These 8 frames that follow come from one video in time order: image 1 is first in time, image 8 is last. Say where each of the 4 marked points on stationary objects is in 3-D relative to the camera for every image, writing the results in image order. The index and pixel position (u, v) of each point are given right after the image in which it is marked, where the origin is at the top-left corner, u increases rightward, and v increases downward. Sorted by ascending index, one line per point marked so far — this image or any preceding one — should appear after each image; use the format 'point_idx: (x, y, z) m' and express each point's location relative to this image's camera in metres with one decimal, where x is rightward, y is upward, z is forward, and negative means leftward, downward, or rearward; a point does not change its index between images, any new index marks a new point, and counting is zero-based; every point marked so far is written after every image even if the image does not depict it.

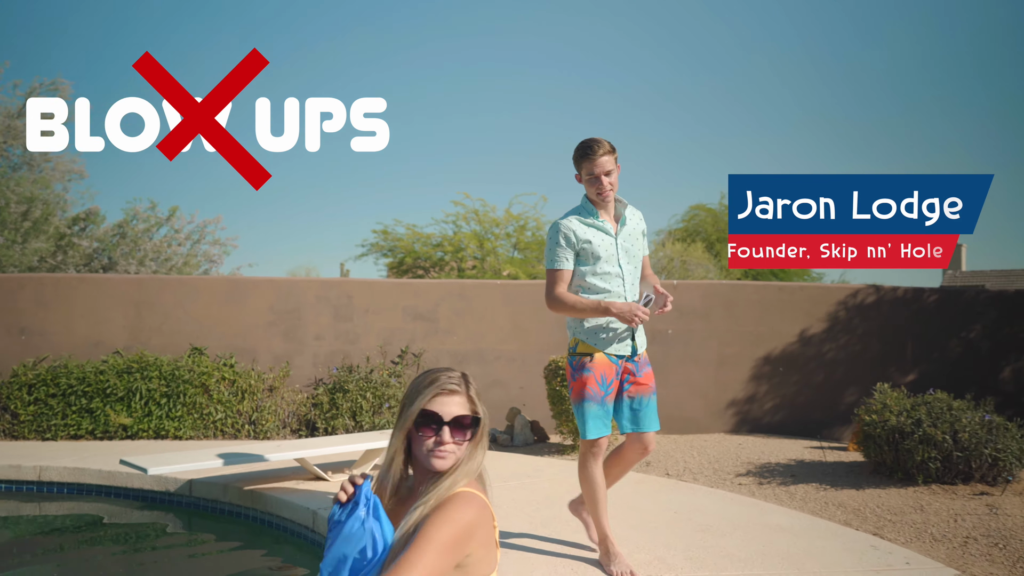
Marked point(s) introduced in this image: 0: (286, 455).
0: (-1.5, -1.3, +5.3) m
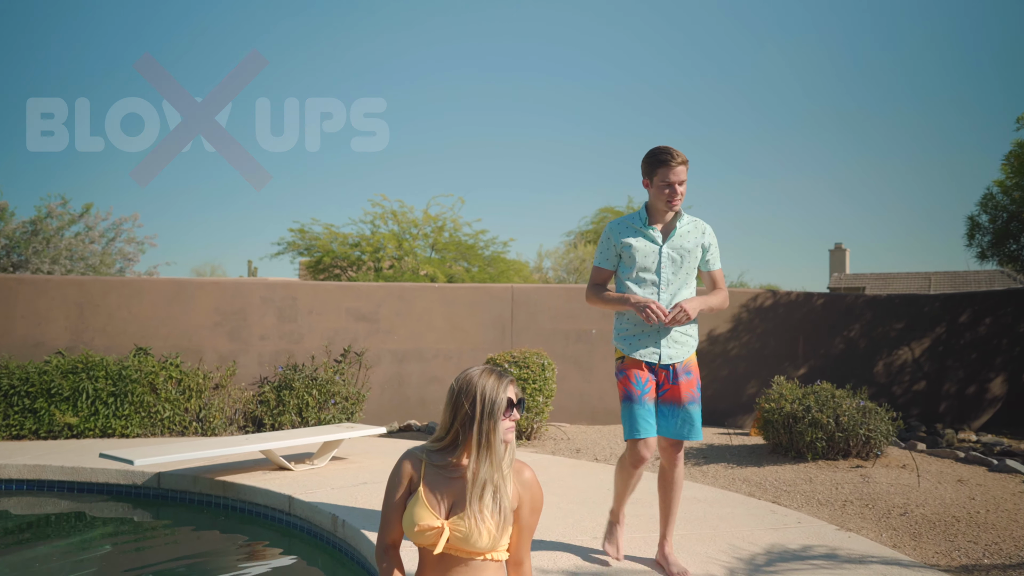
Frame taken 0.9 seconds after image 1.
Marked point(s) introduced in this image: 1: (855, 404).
0: (-2.0, -1.3, +5.6) m
1: (+3.2, -1.1, +6.0) m
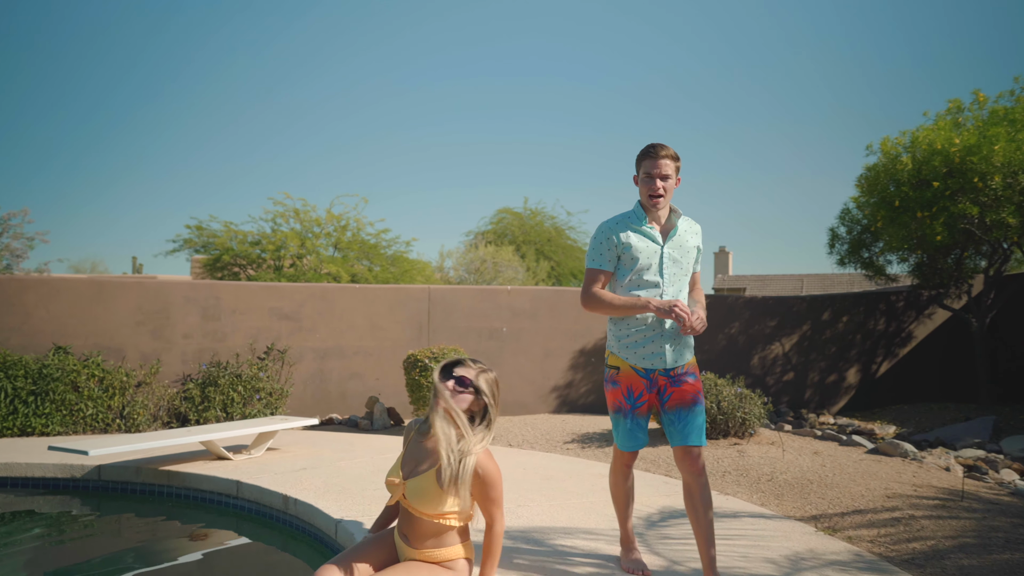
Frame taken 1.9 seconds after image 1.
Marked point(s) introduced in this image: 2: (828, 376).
0: (-2.7, -1.3, +5.8) m
1: (+2.4, -1.1, +7.0) m
2: (+4.6, -1.3, +9.5) m
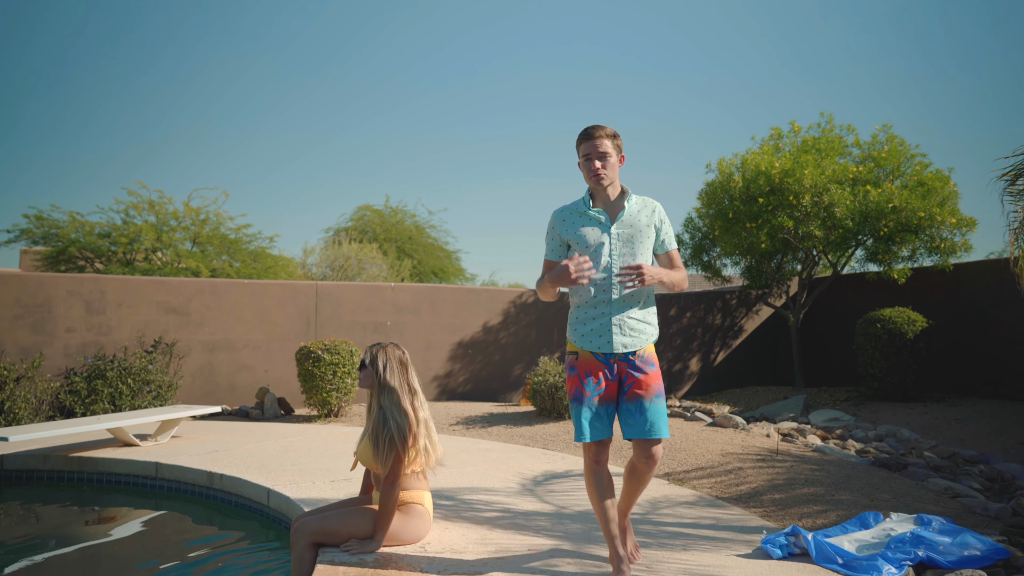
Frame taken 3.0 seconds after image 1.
0: (-3.6, -1.2, +5.8) m
1: (+1.1, -1.1, +8.0) m
2: (+2.7, -1.3, +10.9) m
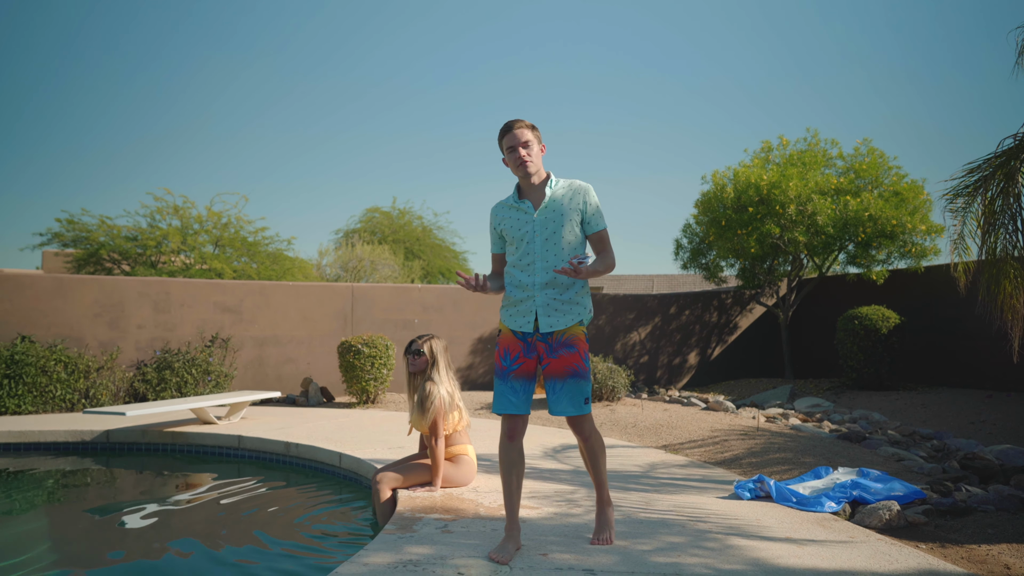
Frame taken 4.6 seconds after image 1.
0: (-3.4, -1.3, +6.8) m
1: (+1.3, -1.1, +8.9) m
2: (+3.0, -1.3, +11.8) m
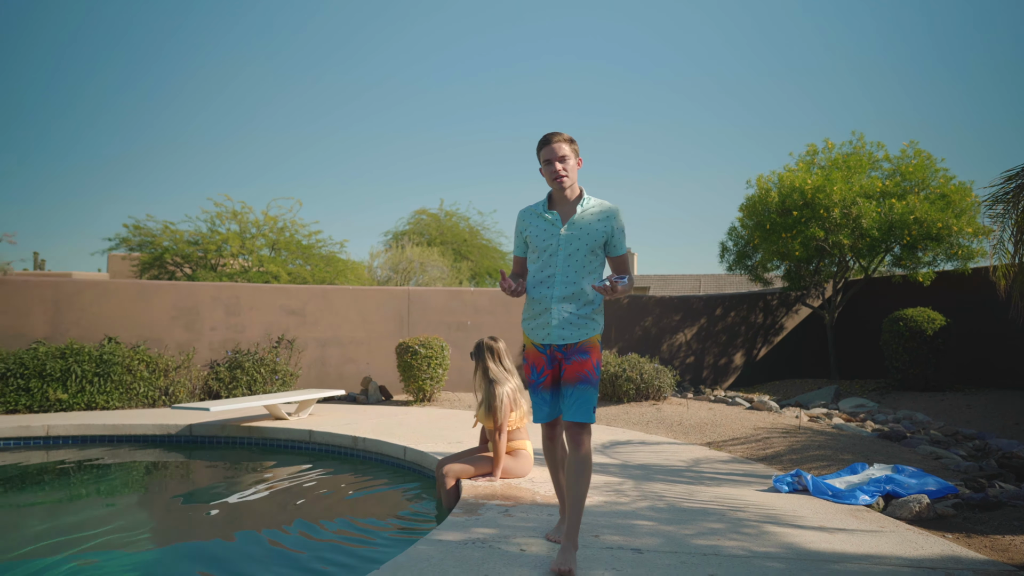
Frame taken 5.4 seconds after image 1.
0: (-2.8, -1.3, +7.4) m
1: (+2.0, -1.1, +9.2) m
2: (+3.9, -1.3, +12.0) m
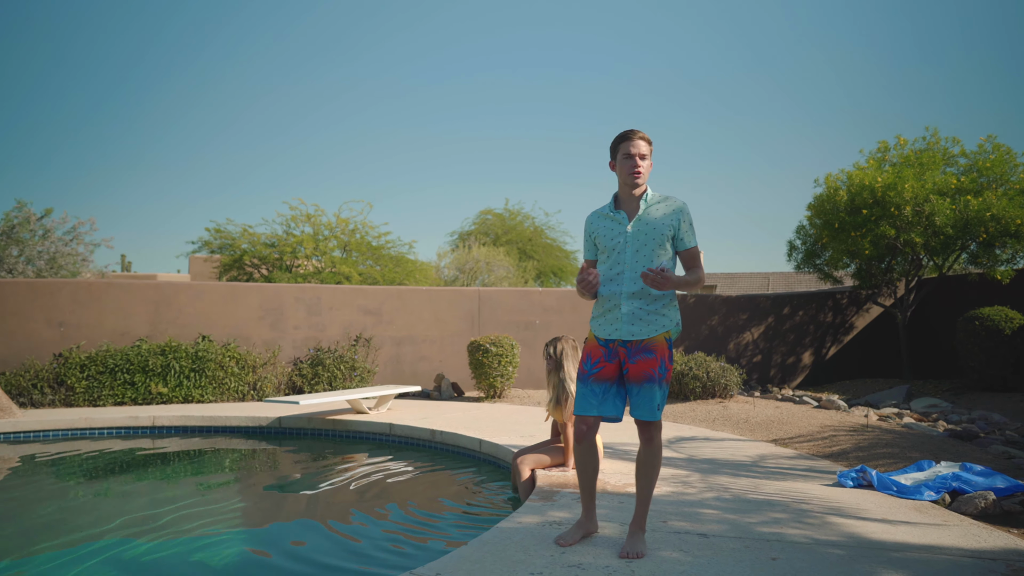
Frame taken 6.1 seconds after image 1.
0: (-2.0, -1.4, +8.0) m
1: (+3.0, -1.1, +9.4) m
2: (+5.1, -1.3, +12.0) m
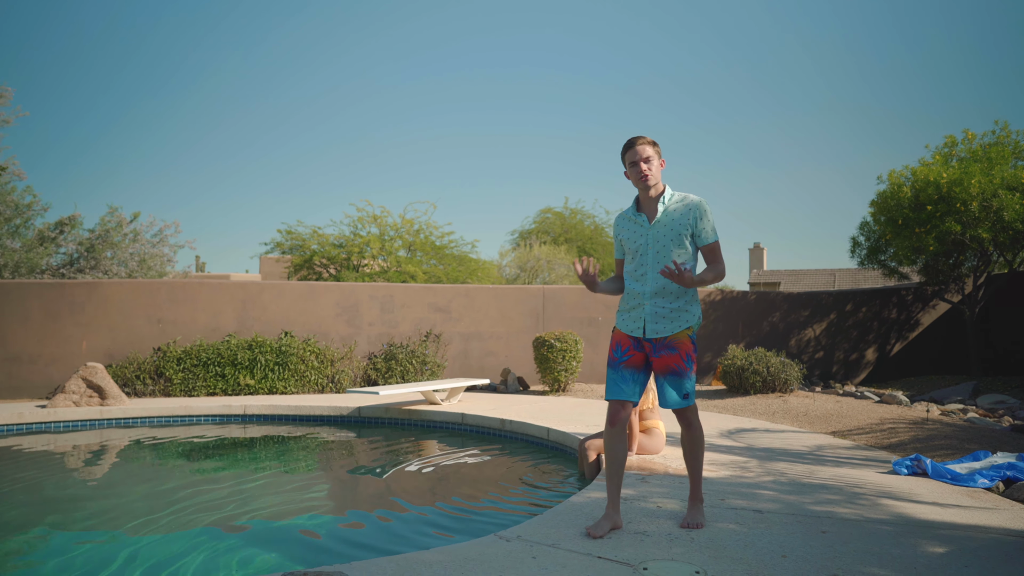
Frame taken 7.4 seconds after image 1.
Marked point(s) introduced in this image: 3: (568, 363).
0: (-1.1, -1.4, +8.6) m
1: (+4.0, -1.1, +9.5) m
2: (+6.3, -1.2, +11.9) m
3: (+0.8, -1.2, +9.9) m
